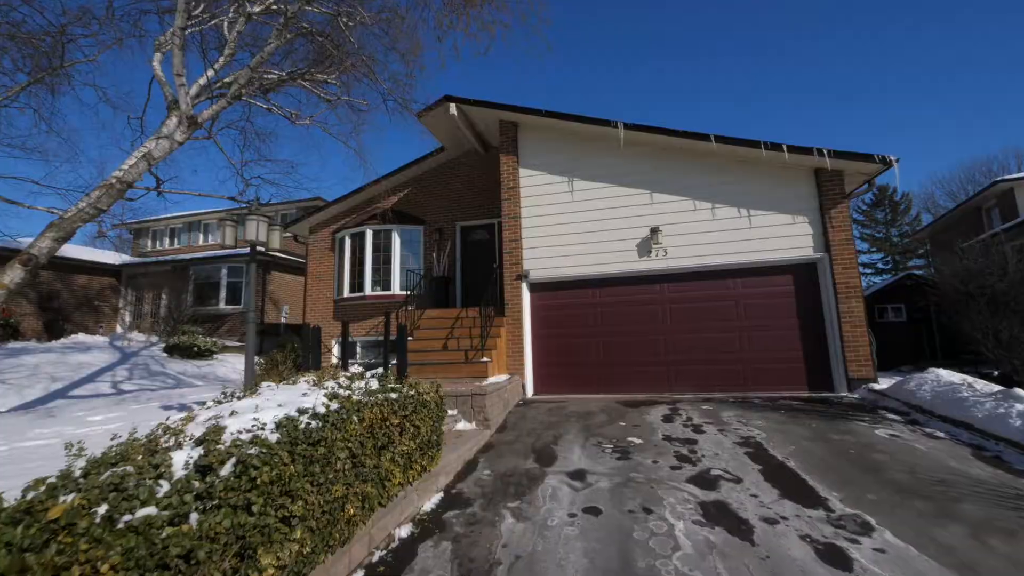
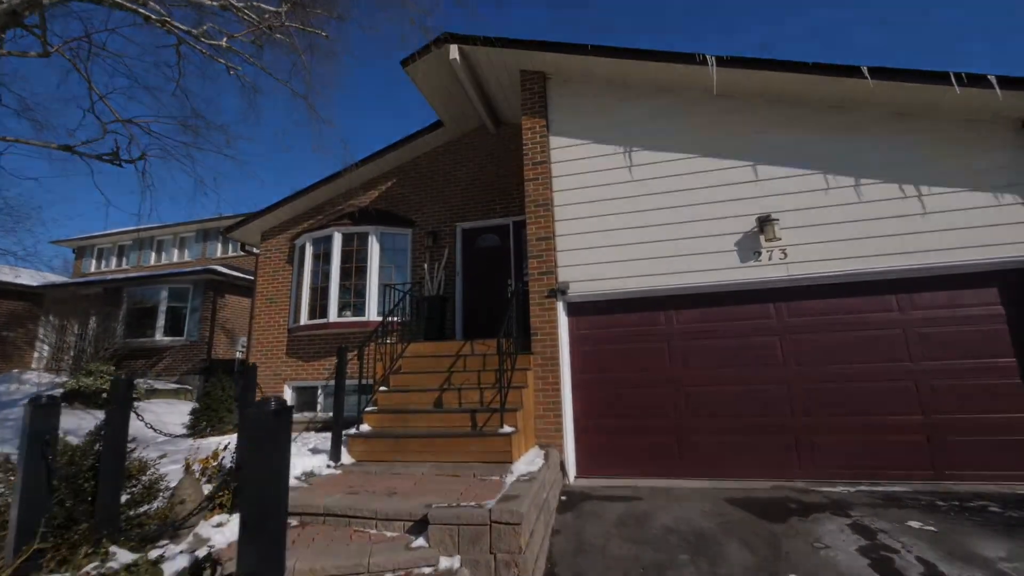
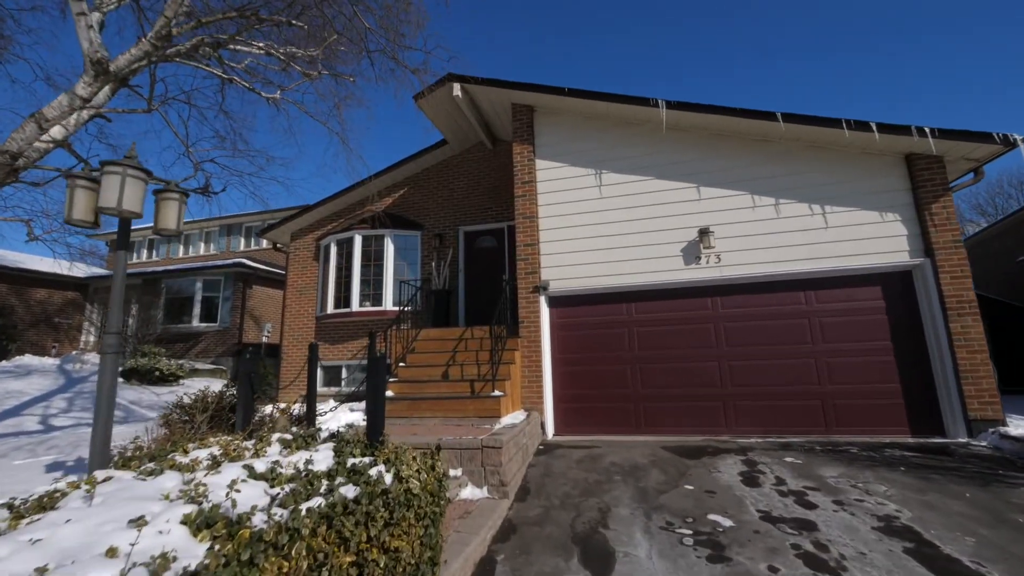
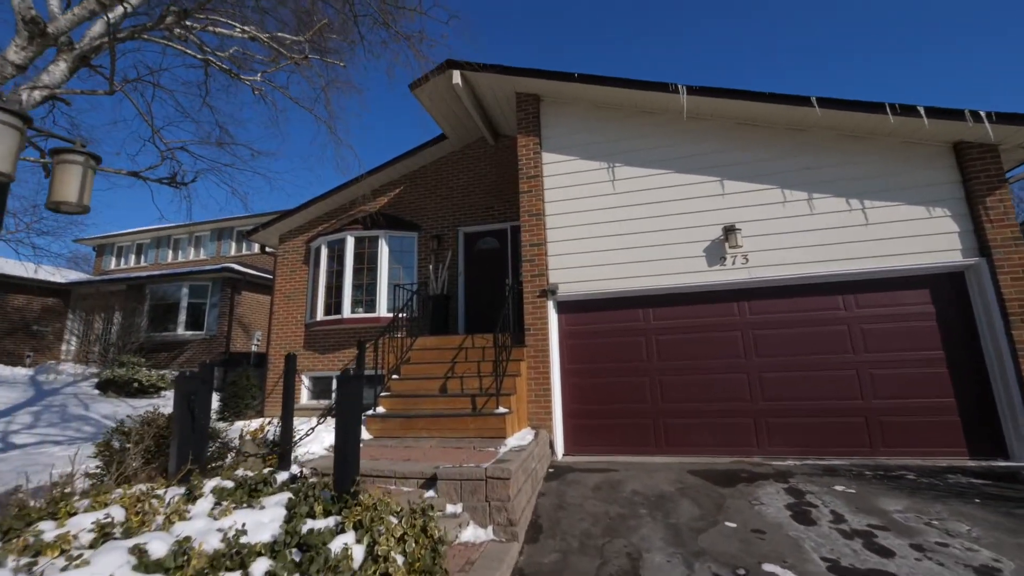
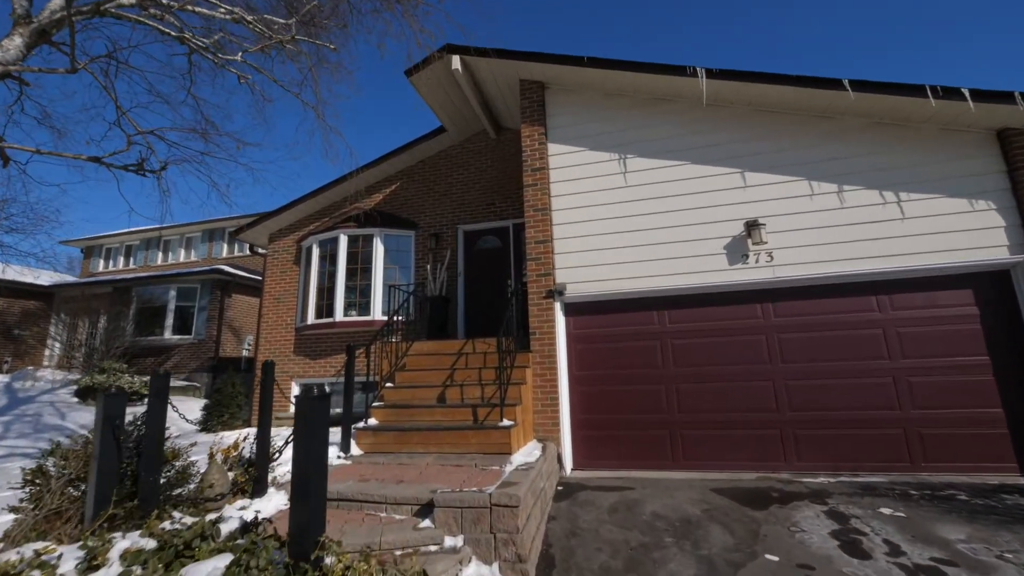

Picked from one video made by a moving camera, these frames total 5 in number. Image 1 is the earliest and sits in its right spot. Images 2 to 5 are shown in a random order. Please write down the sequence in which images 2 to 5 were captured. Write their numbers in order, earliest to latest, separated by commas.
3, 4, 5, 2
